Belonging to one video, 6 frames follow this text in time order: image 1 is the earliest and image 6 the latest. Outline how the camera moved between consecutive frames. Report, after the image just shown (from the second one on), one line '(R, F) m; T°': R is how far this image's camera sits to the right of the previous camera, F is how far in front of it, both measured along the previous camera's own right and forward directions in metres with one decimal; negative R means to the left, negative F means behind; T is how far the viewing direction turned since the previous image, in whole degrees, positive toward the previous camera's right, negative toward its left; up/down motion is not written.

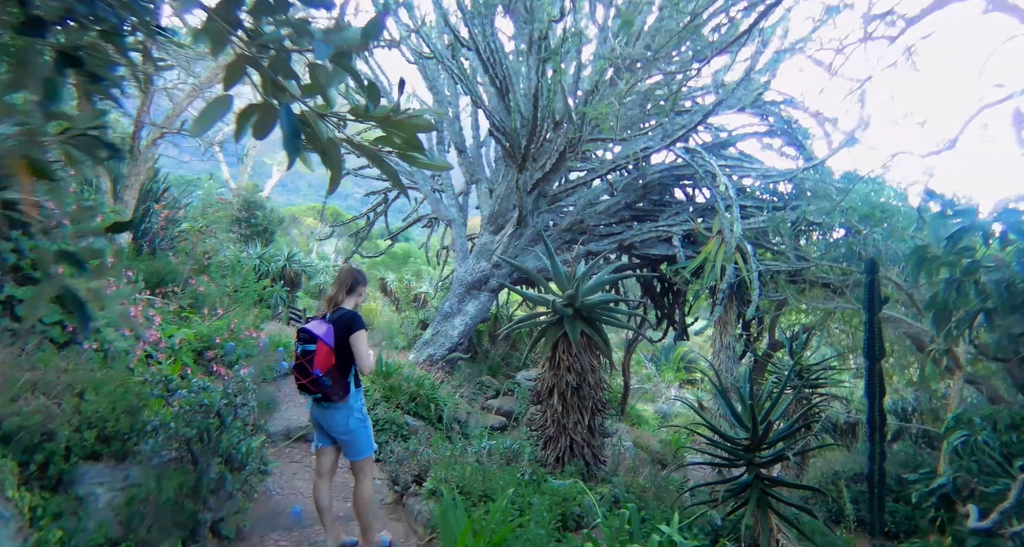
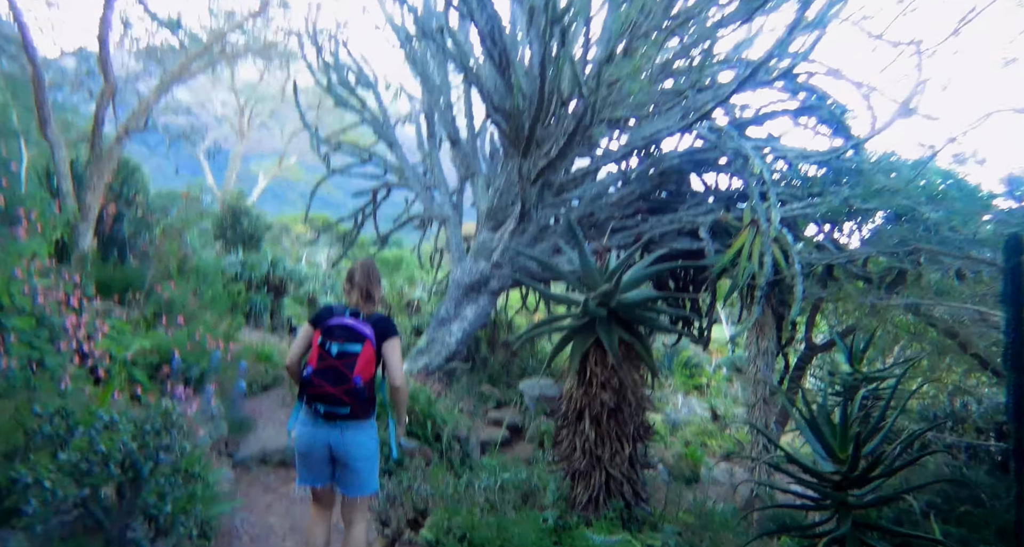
(-0.1, +0.8) m; +1°
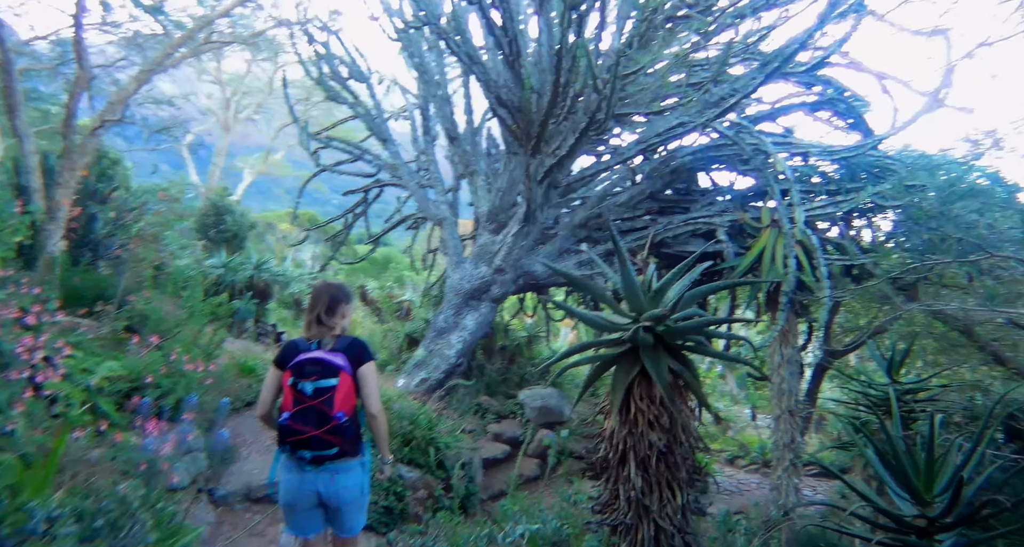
(-0.2, +0.5) m; +1°
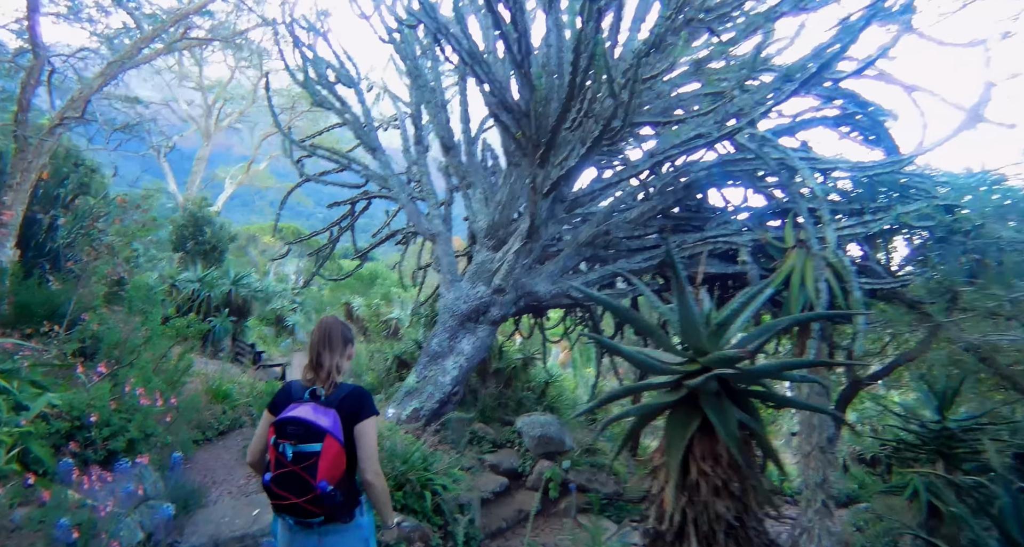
(-0.2, +0.6) m; +1°
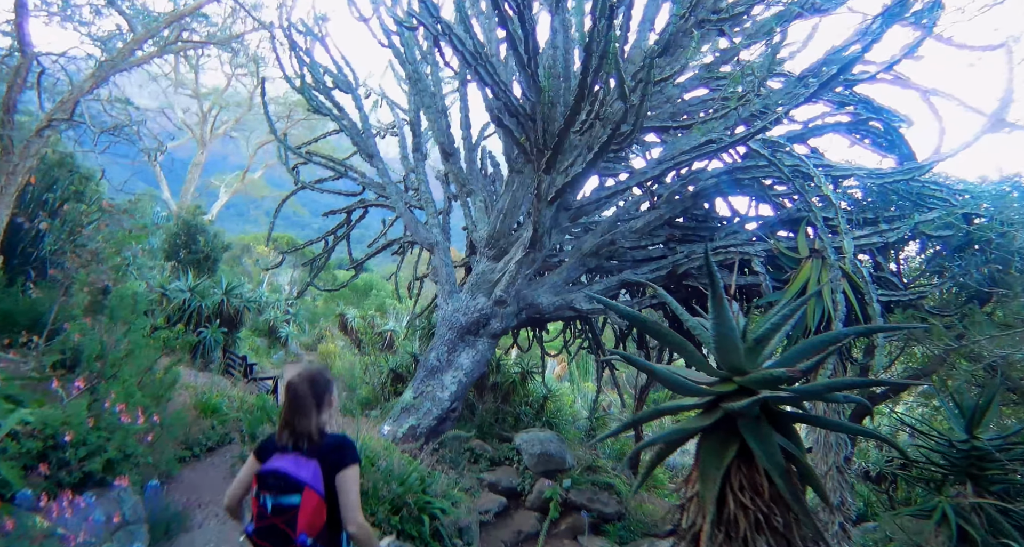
(-0.1, +0.2) m; +1°
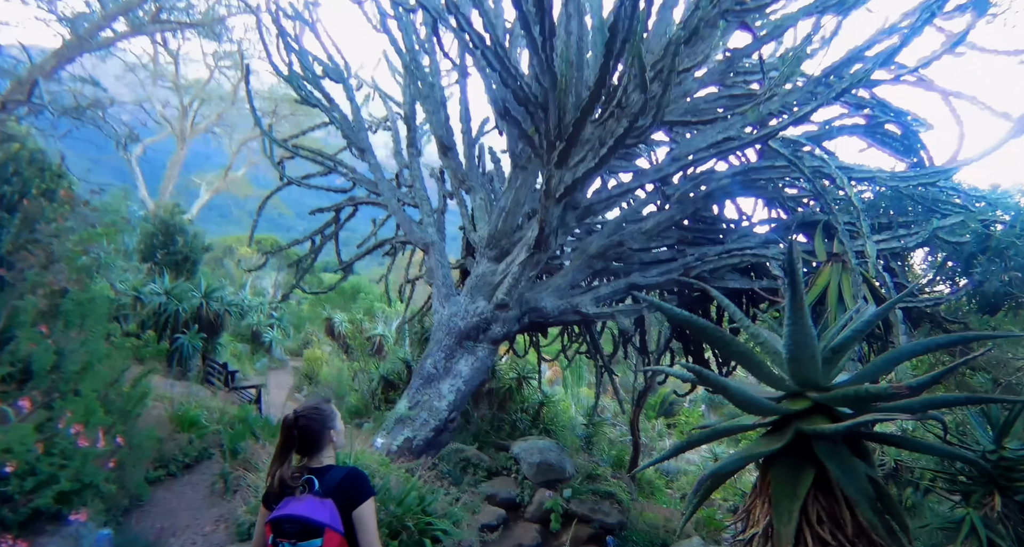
(-0.2, +0.4) m; +1°
